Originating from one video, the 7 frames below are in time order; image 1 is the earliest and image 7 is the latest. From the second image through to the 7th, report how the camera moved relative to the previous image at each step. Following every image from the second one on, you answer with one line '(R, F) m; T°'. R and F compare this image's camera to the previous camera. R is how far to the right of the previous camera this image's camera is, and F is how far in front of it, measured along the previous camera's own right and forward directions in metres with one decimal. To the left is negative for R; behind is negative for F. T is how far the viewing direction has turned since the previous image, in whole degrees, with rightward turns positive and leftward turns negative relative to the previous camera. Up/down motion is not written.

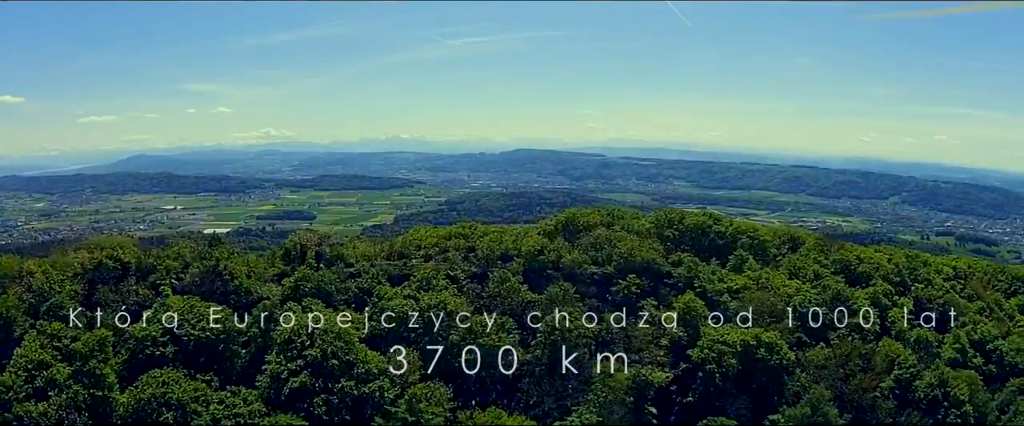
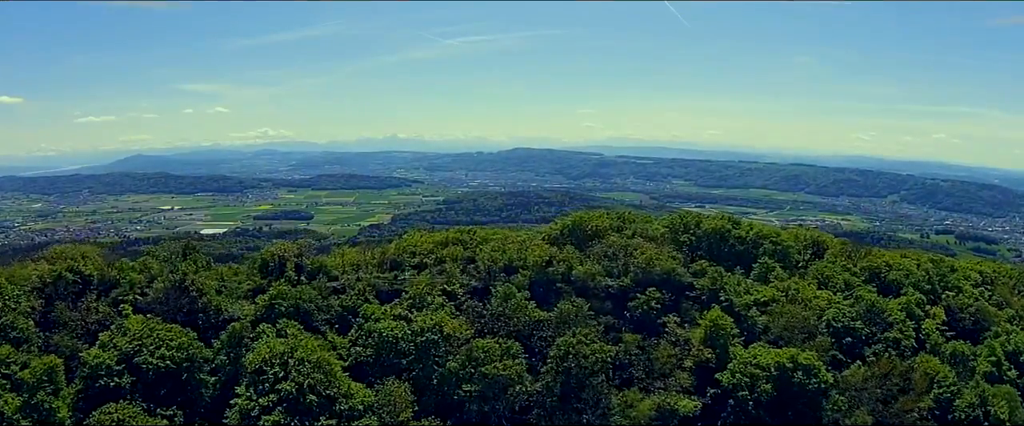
(-0.1, +1.7) m; 0°
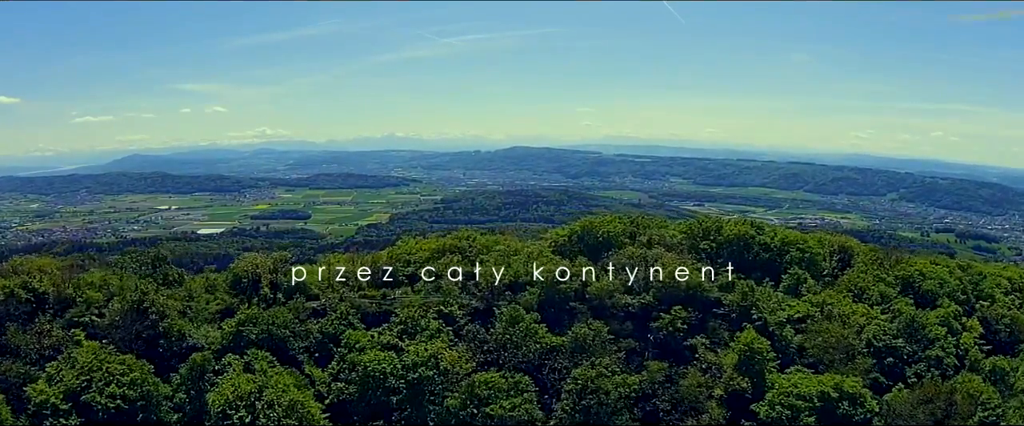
(-0.1, +1.7) m; 0°
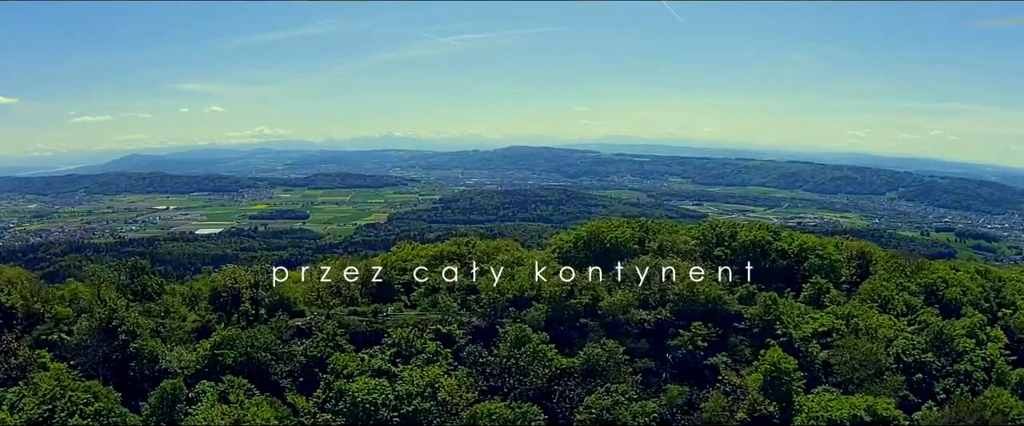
(-0.1, +1.0) m; 0°
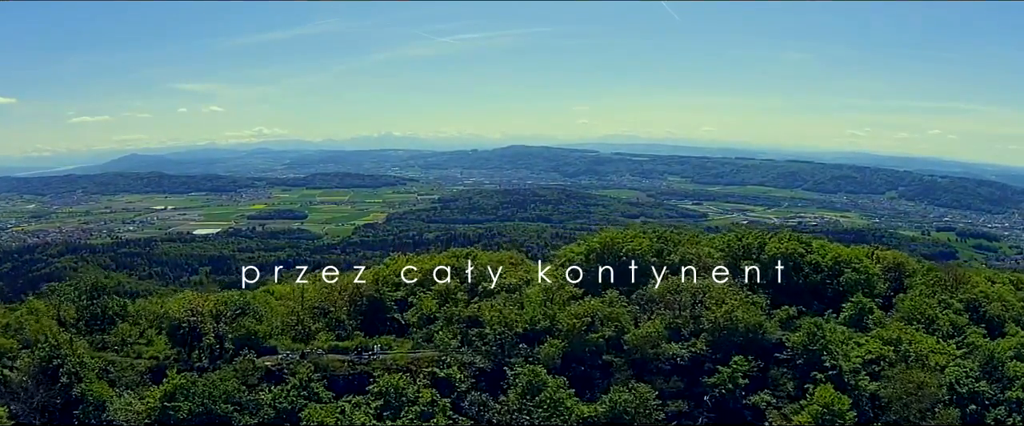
(-0.2, +1.6) m; 0°
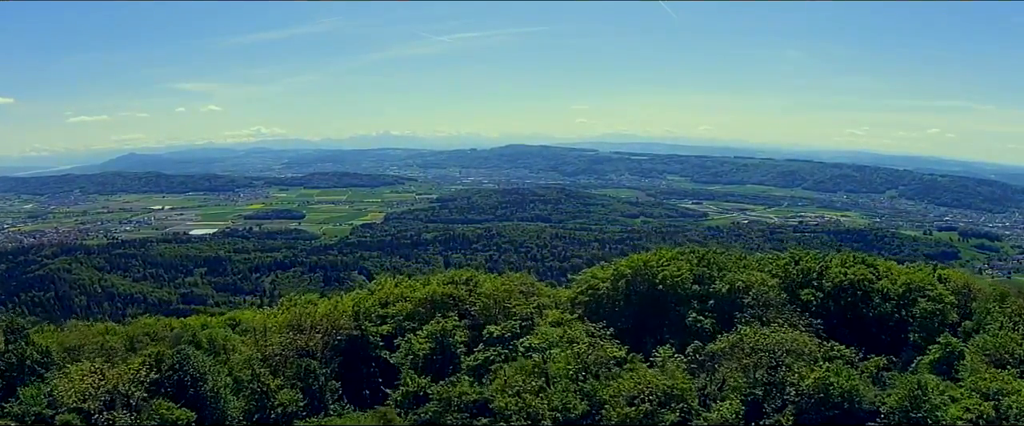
(-0.3, +2.5) m; 0°
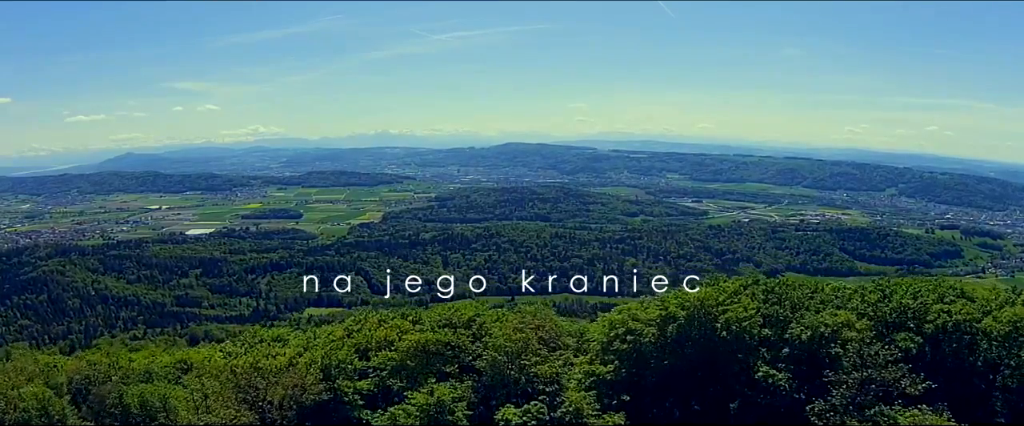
(-0.4, +2.7) m; 0°
